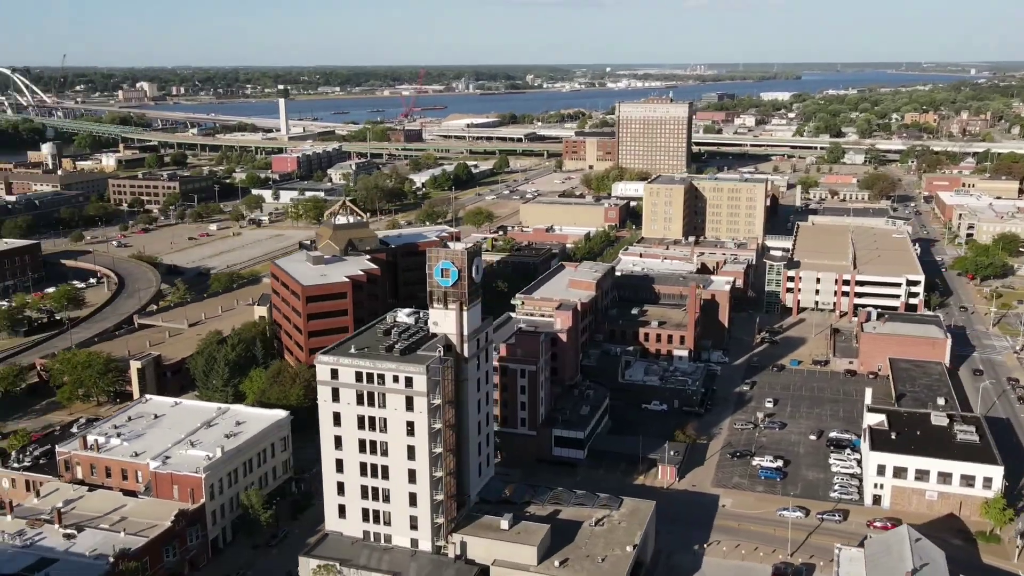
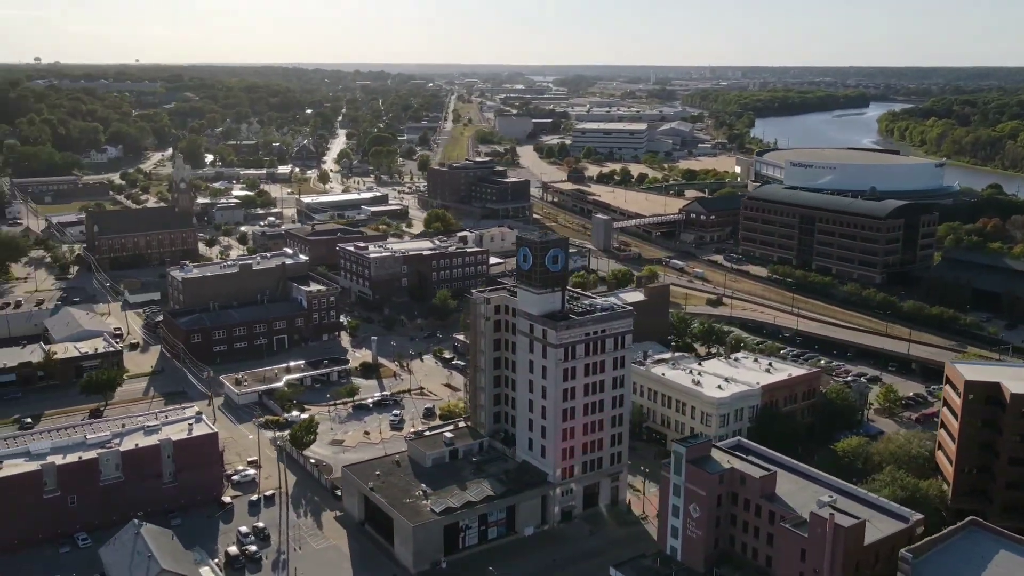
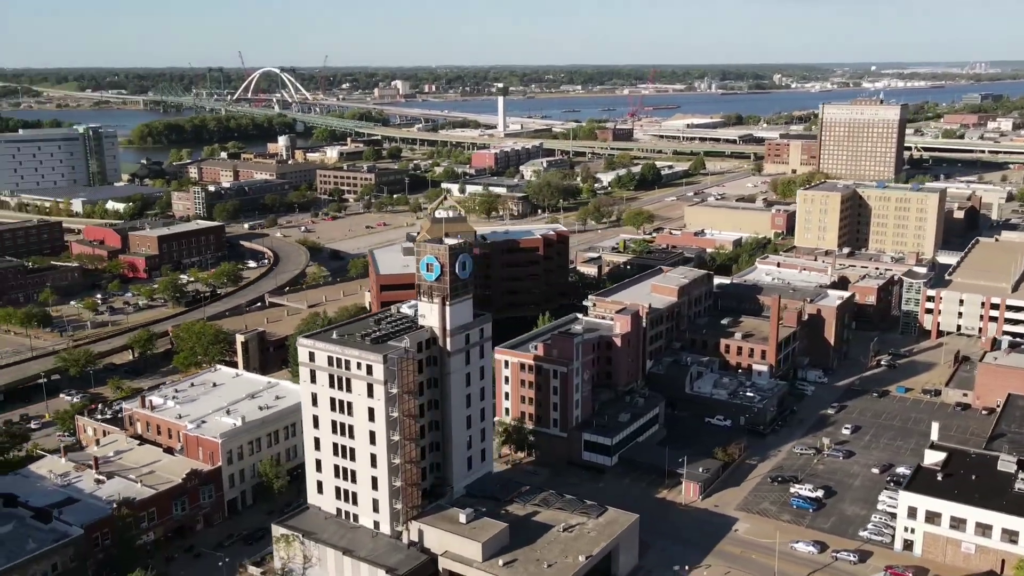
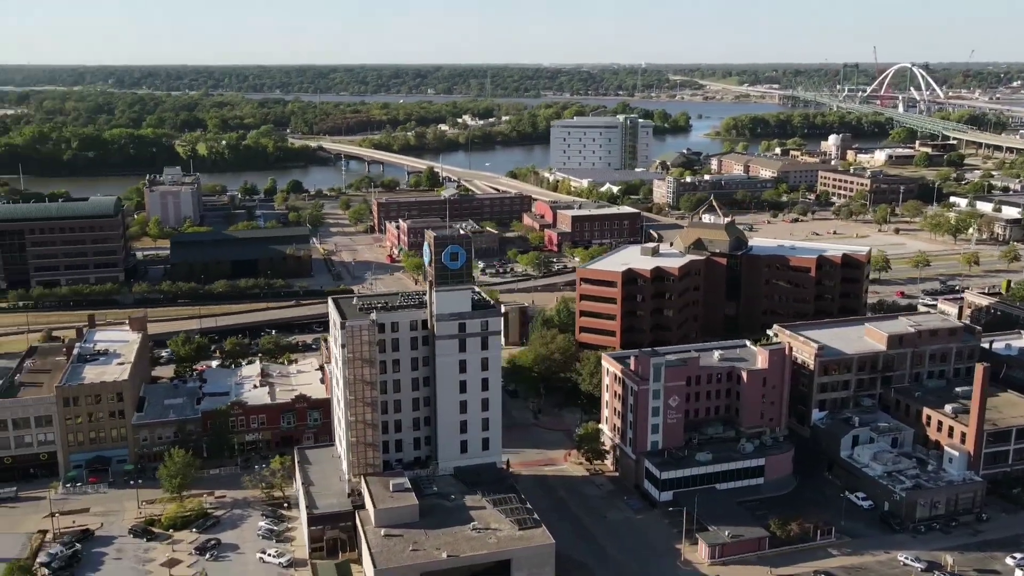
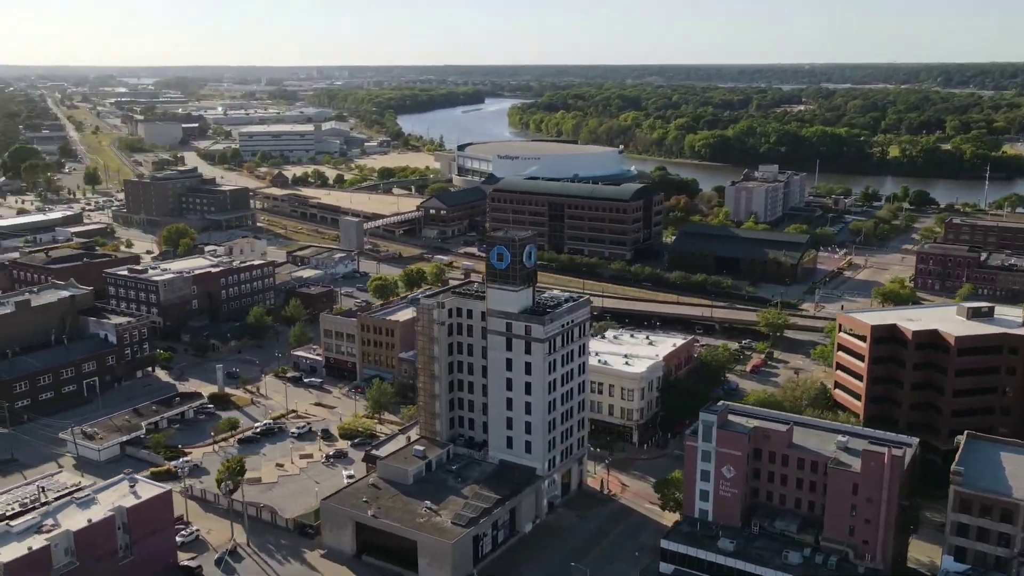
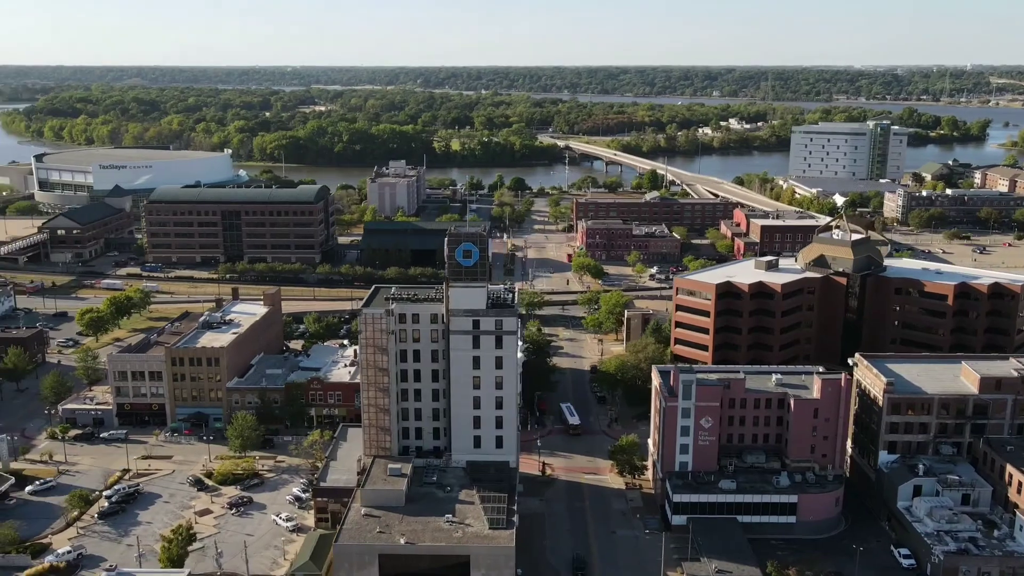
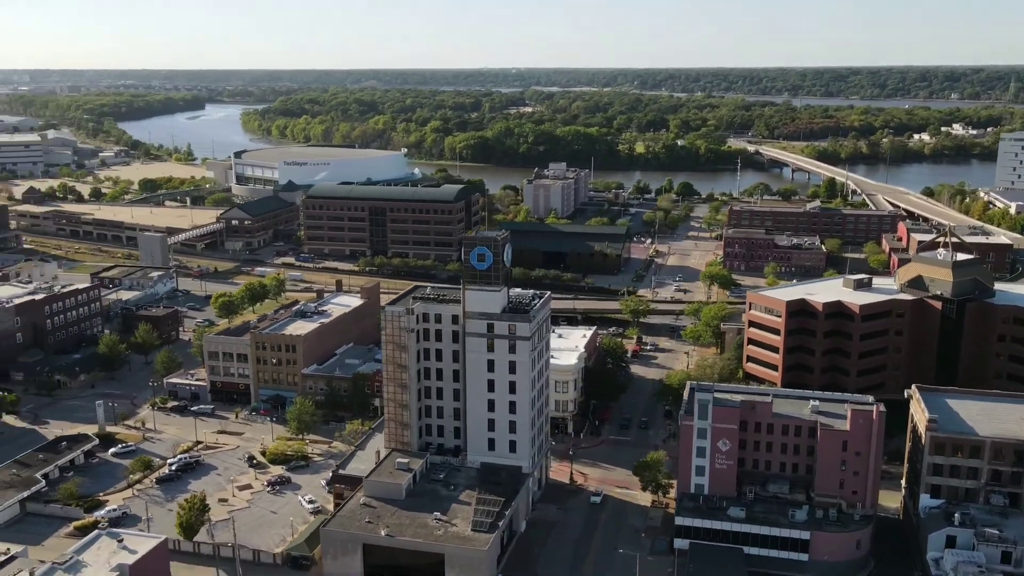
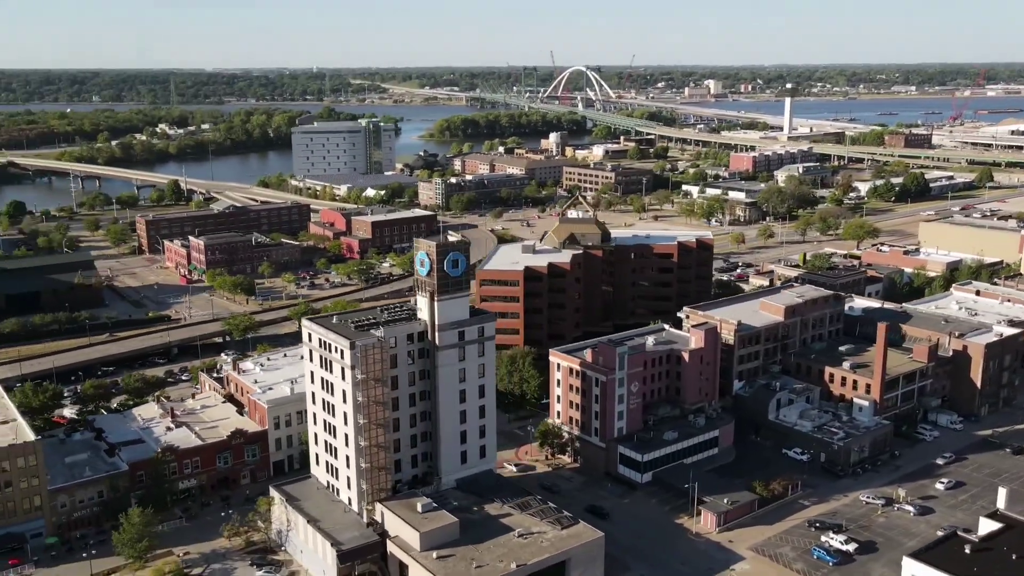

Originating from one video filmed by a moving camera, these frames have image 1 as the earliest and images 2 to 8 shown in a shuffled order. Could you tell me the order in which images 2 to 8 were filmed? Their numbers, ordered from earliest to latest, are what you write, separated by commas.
3, 8, 4, 6, 7, 5, 2
